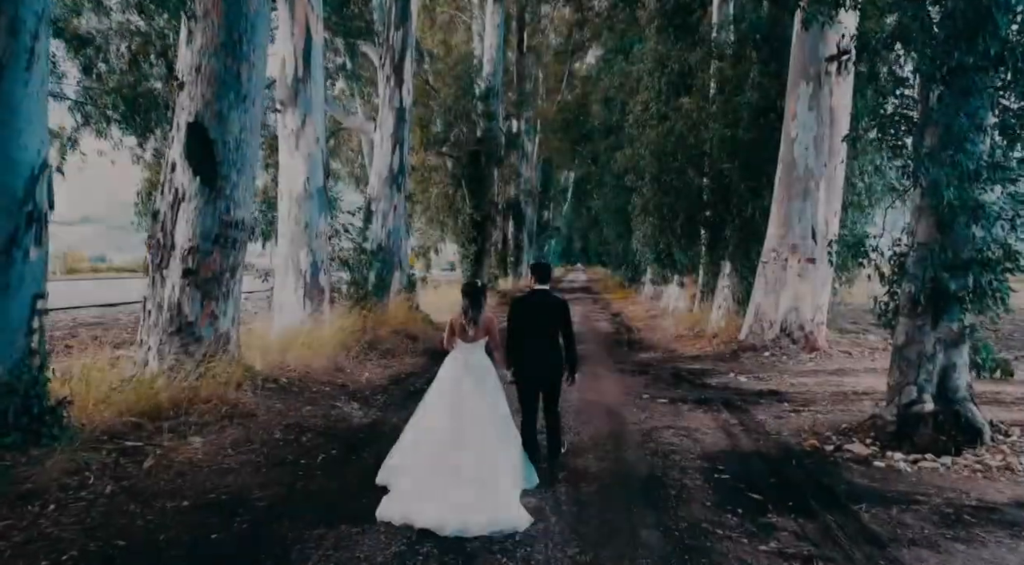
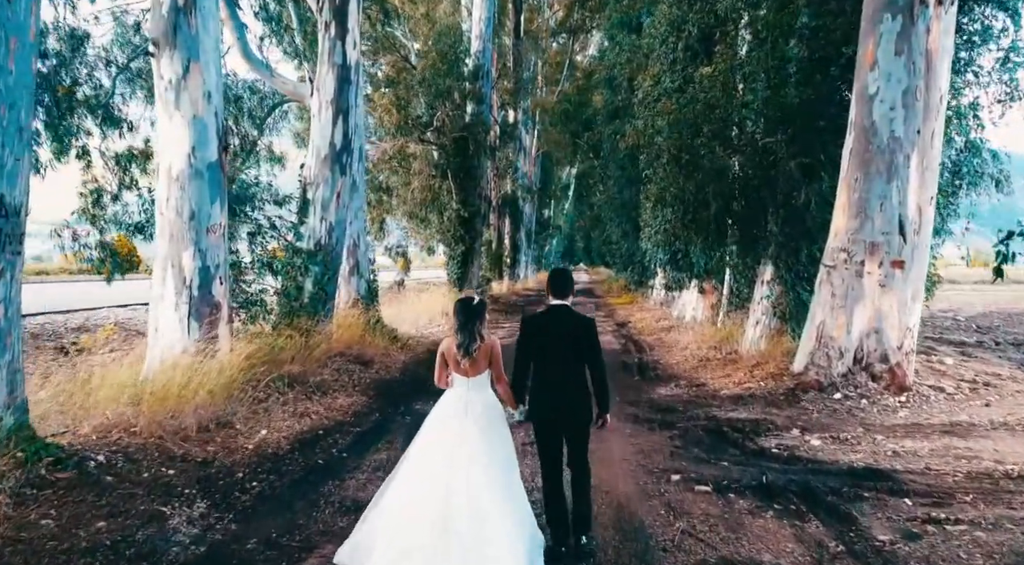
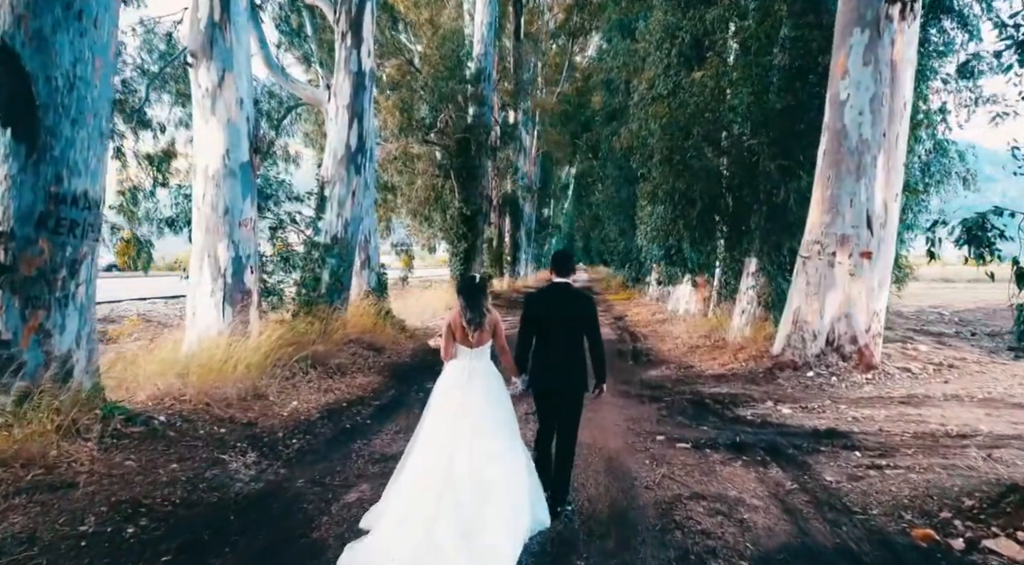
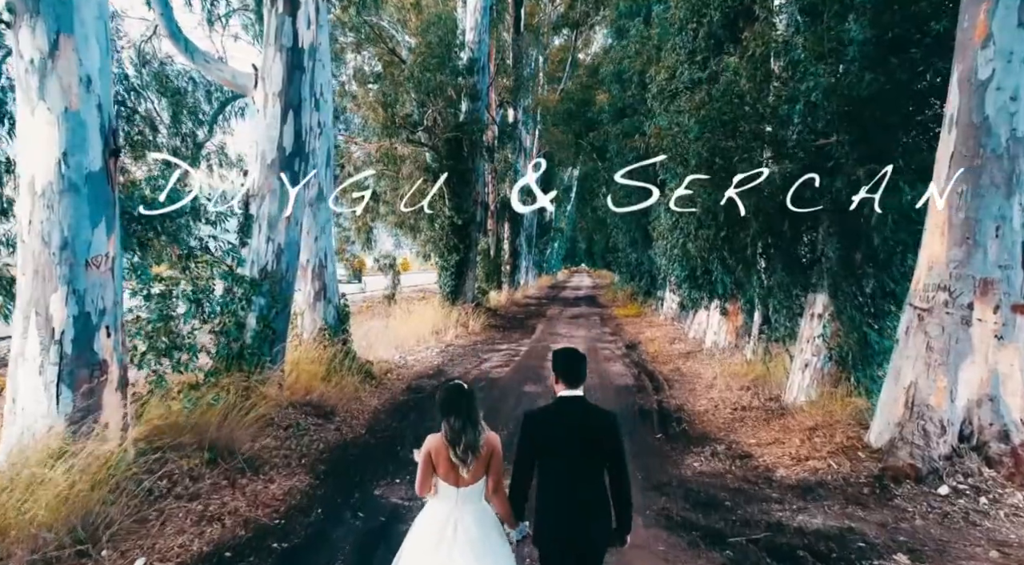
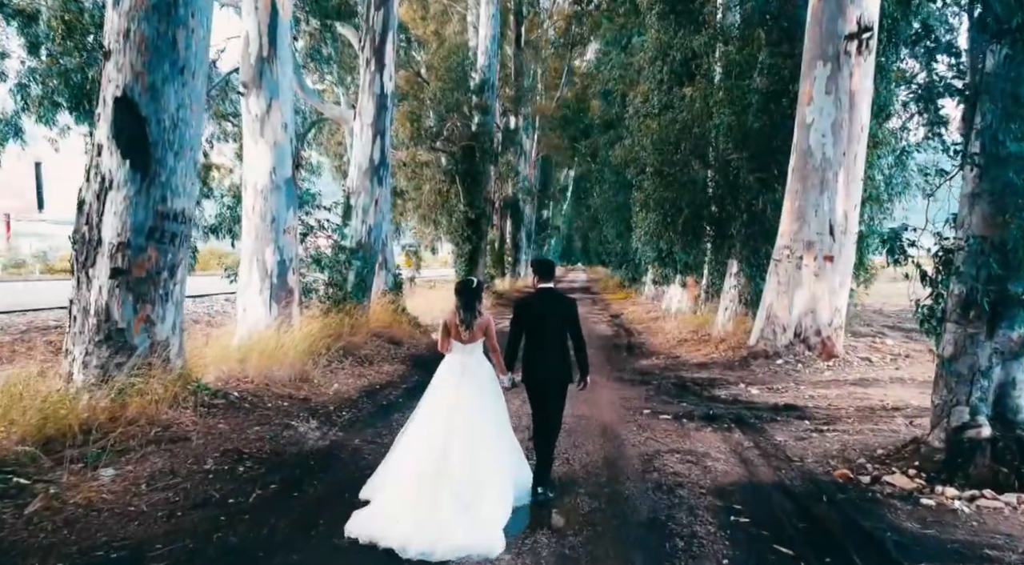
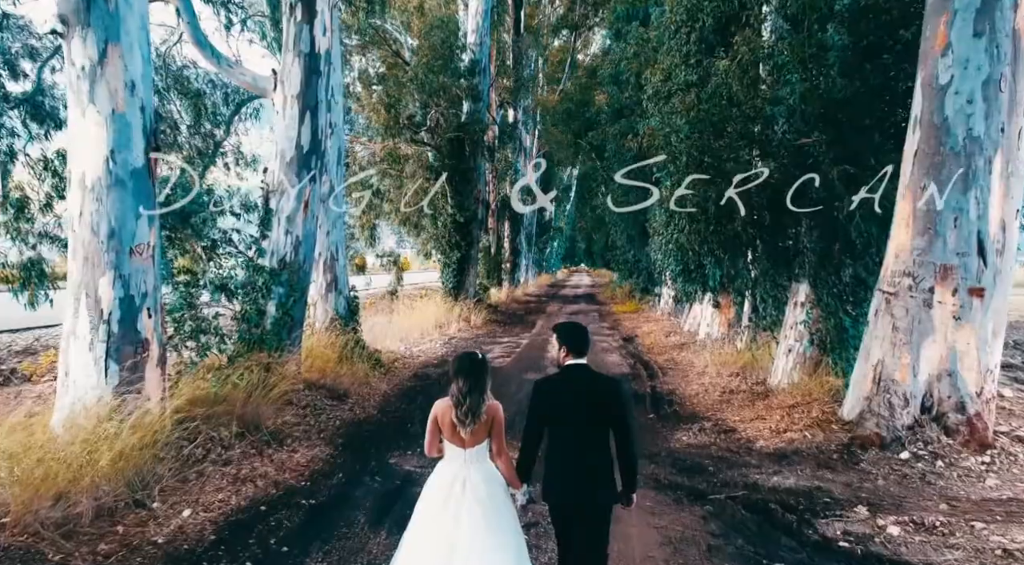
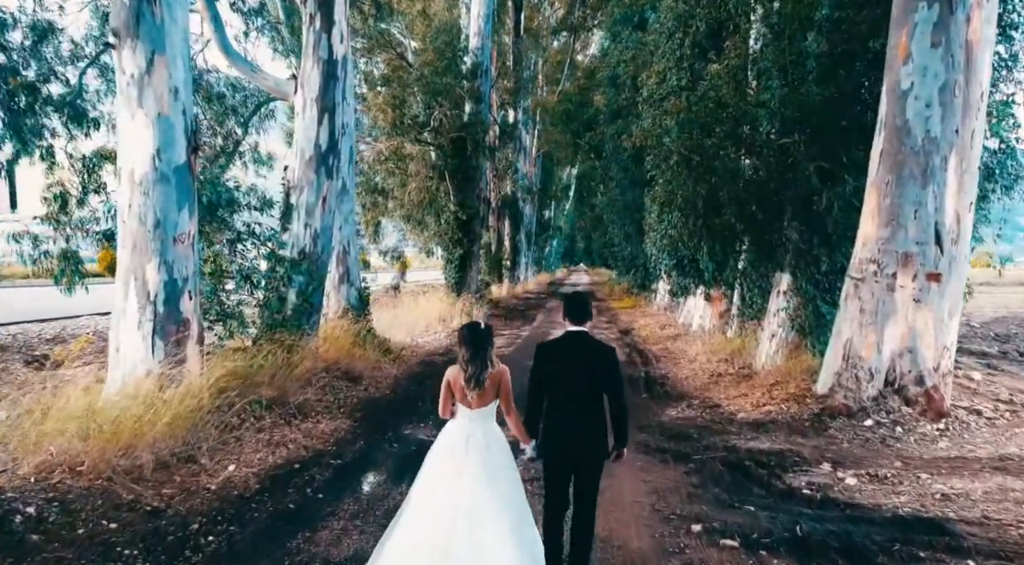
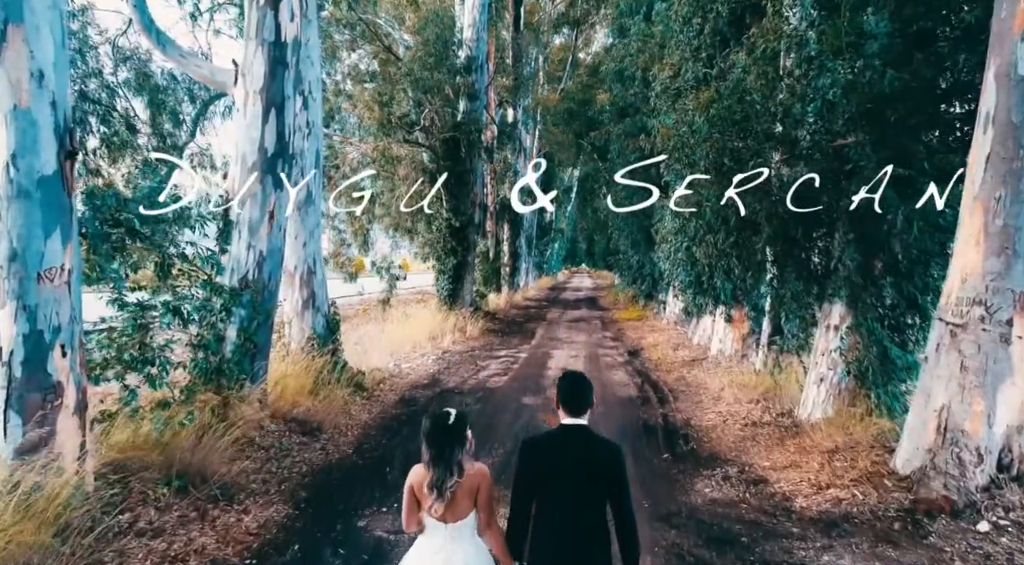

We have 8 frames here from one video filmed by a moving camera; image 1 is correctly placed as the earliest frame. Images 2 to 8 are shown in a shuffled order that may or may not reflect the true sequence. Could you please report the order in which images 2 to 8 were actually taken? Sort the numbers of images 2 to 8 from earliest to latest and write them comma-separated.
5, 3, 2, 7, 6, 4, 8
